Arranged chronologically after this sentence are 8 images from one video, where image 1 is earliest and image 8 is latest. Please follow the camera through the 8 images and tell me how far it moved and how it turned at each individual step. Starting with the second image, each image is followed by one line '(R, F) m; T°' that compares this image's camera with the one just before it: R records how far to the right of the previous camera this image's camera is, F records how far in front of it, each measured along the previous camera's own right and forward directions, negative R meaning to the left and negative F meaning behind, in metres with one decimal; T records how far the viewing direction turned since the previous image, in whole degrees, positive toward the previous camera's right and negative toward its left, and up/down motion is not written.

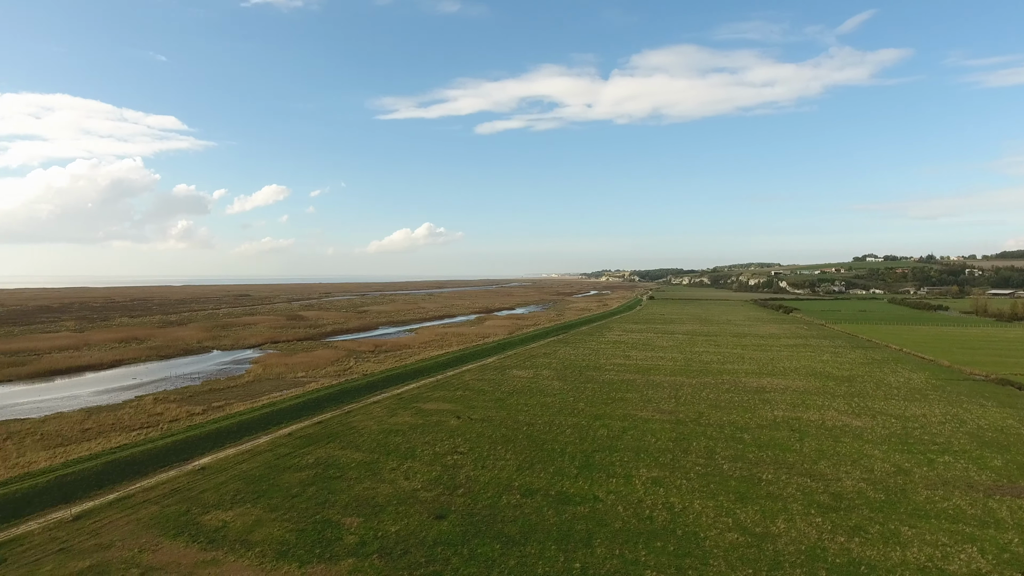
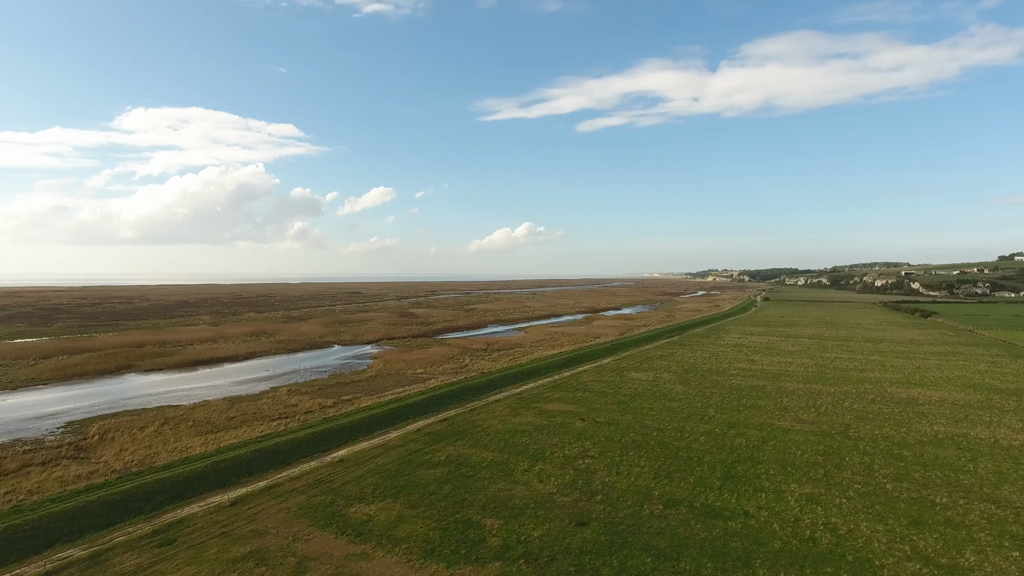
(-1.1, +0.5) m; -9°
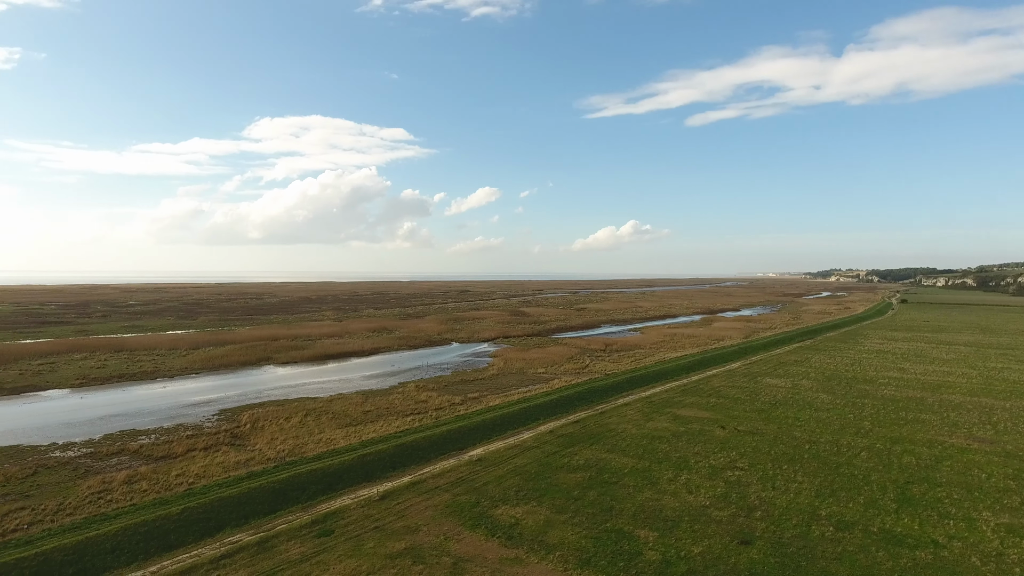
(-1.2, +0.5) m; -9°
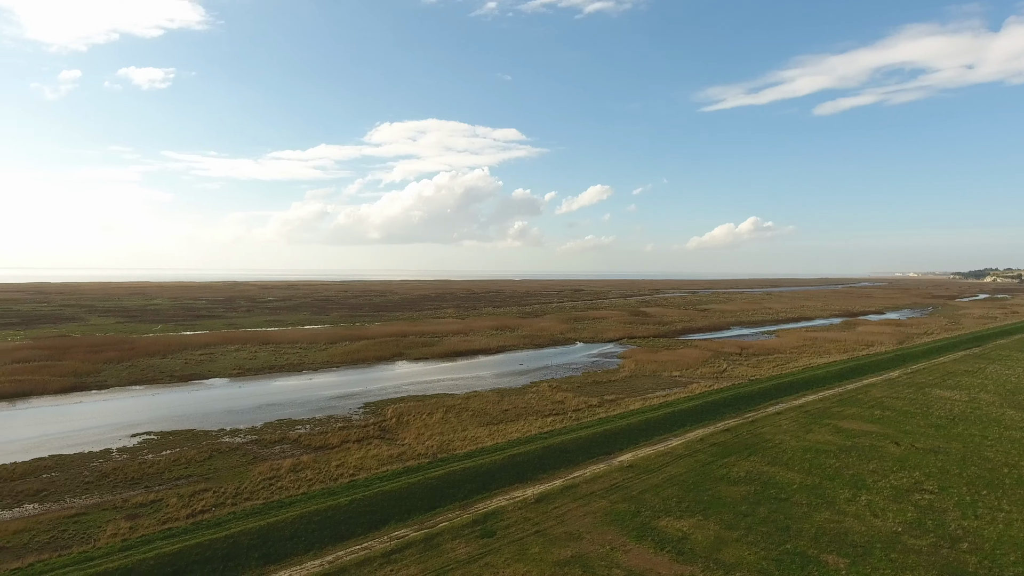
(-1.3, +0.4) m; -9°
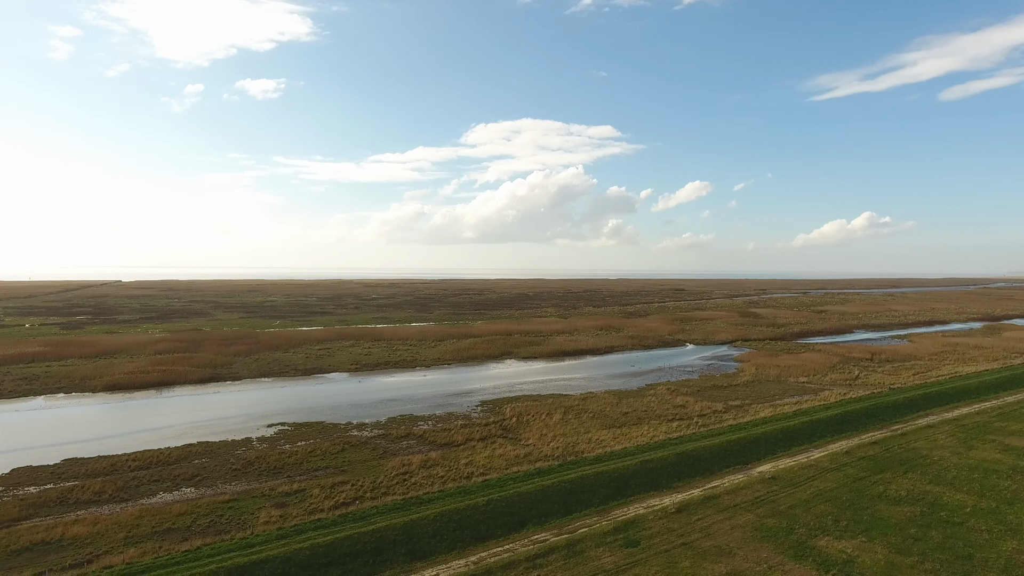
(-1.1, +0.3) m; -8°
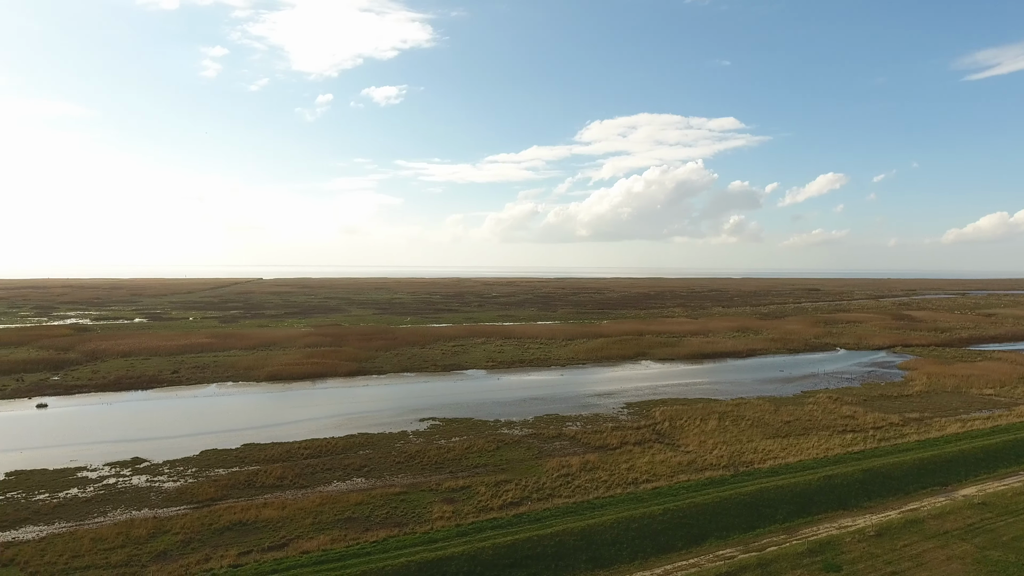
(-1.4, +0.3) m; -10°
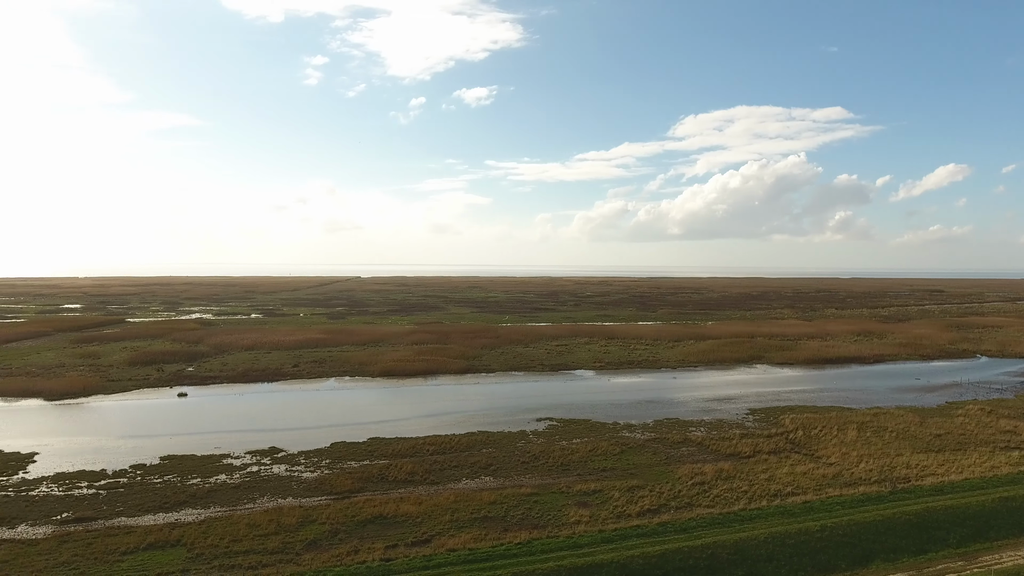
(-1.2, +0.2) m; -8°
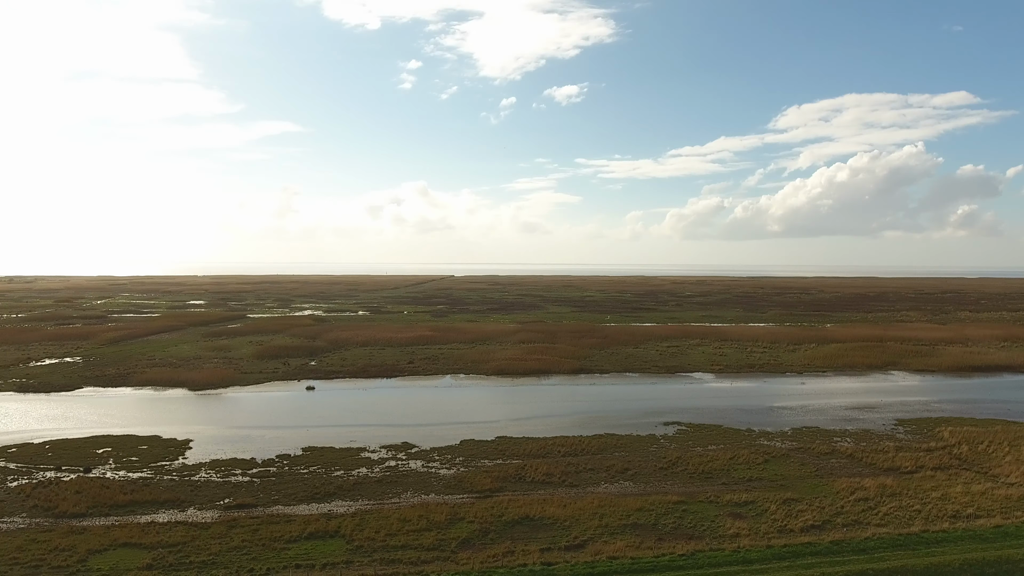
(-1.4, +0.1) m; -8°
